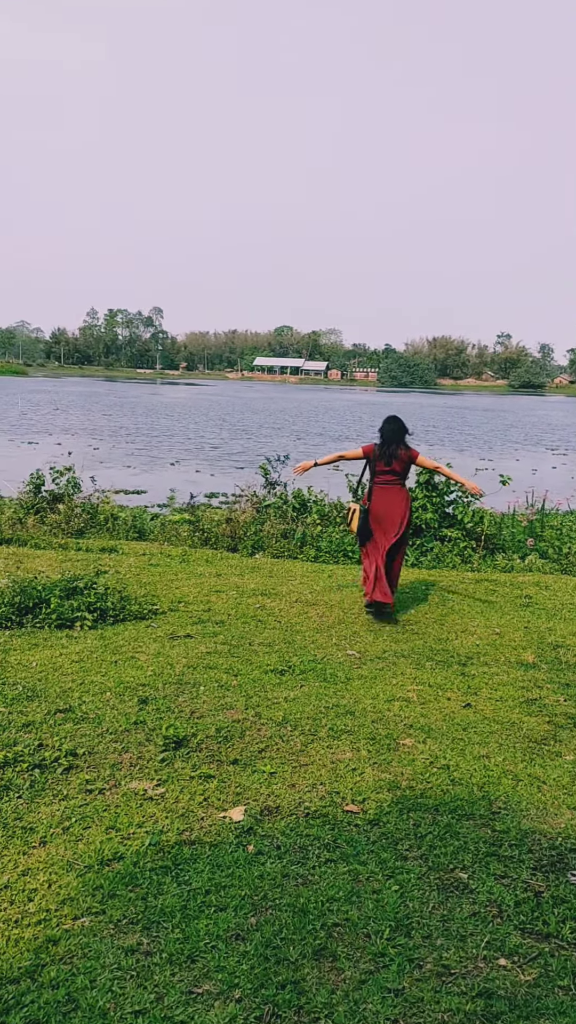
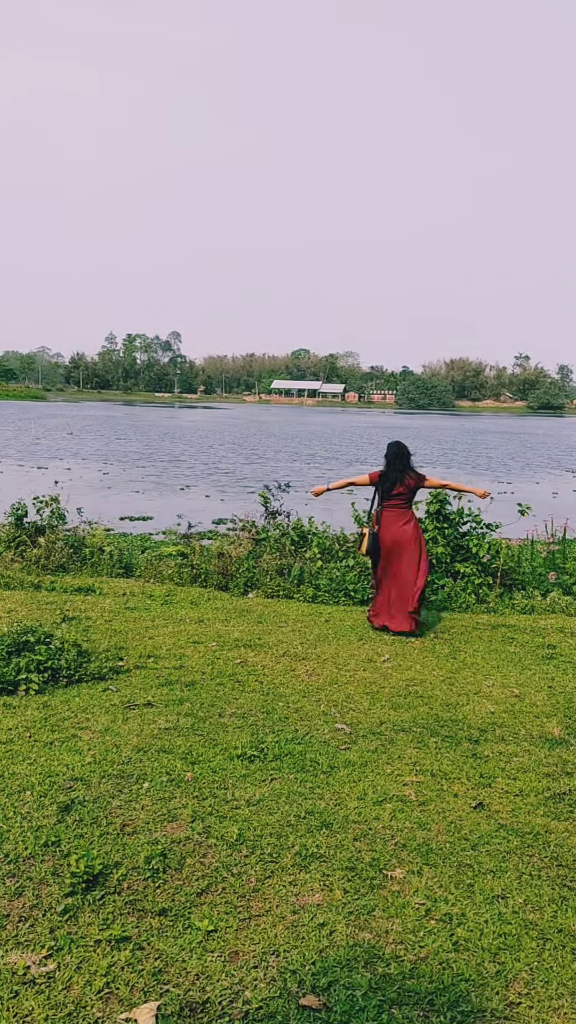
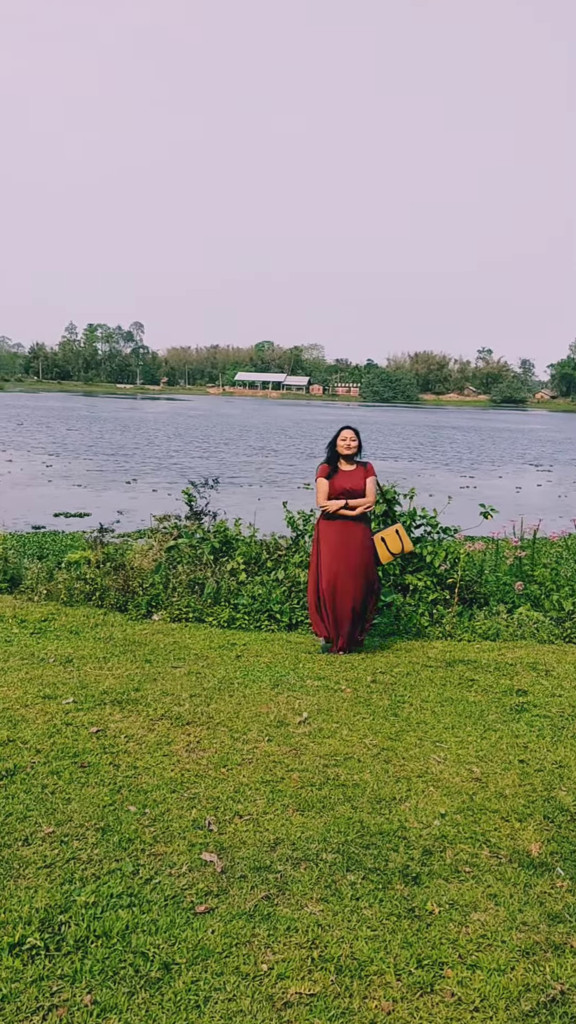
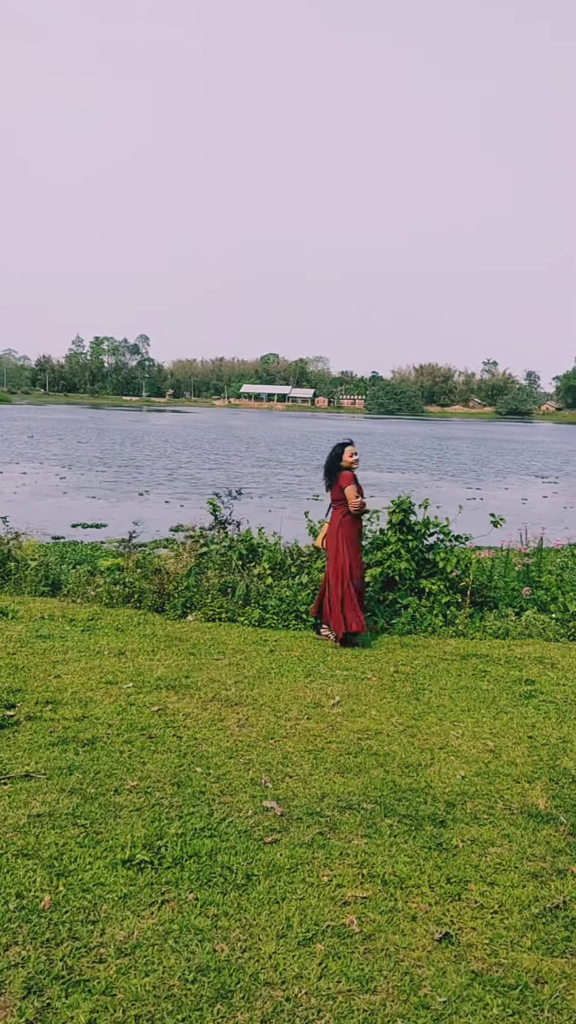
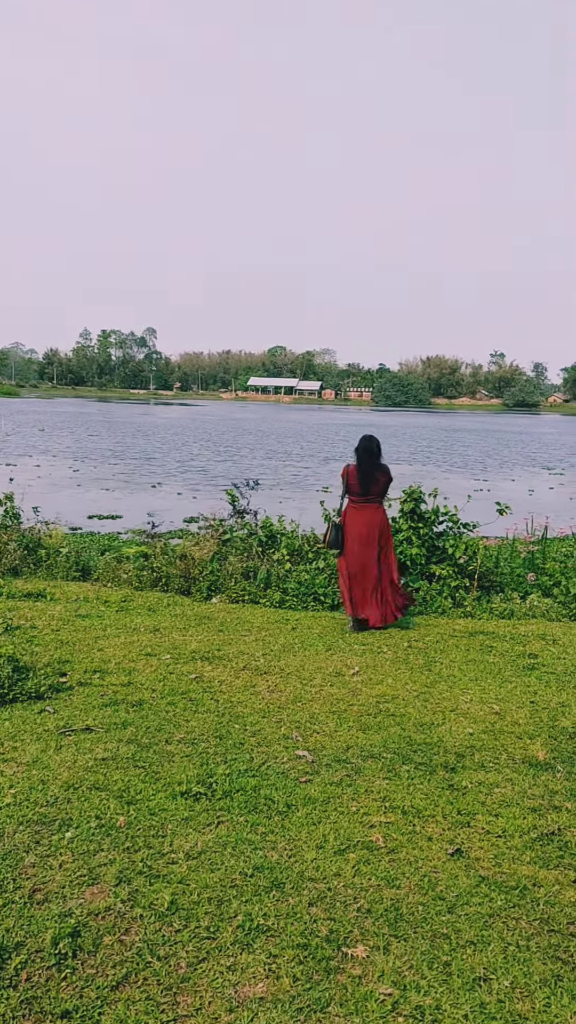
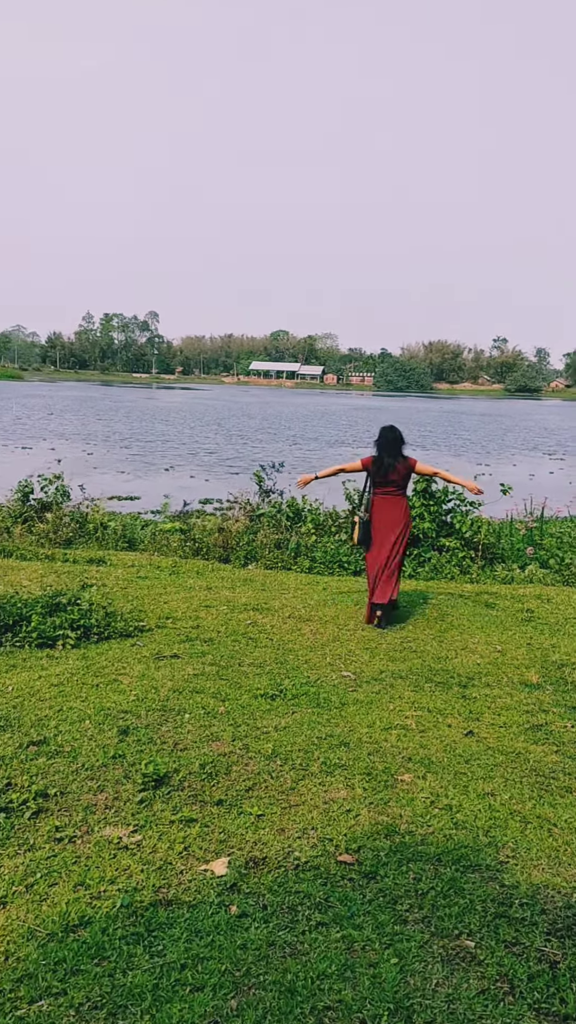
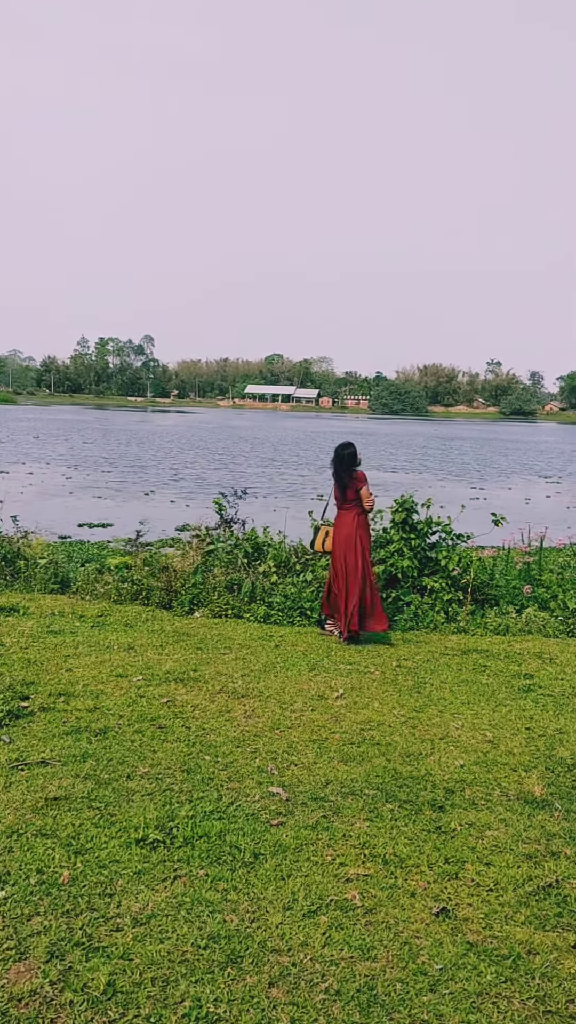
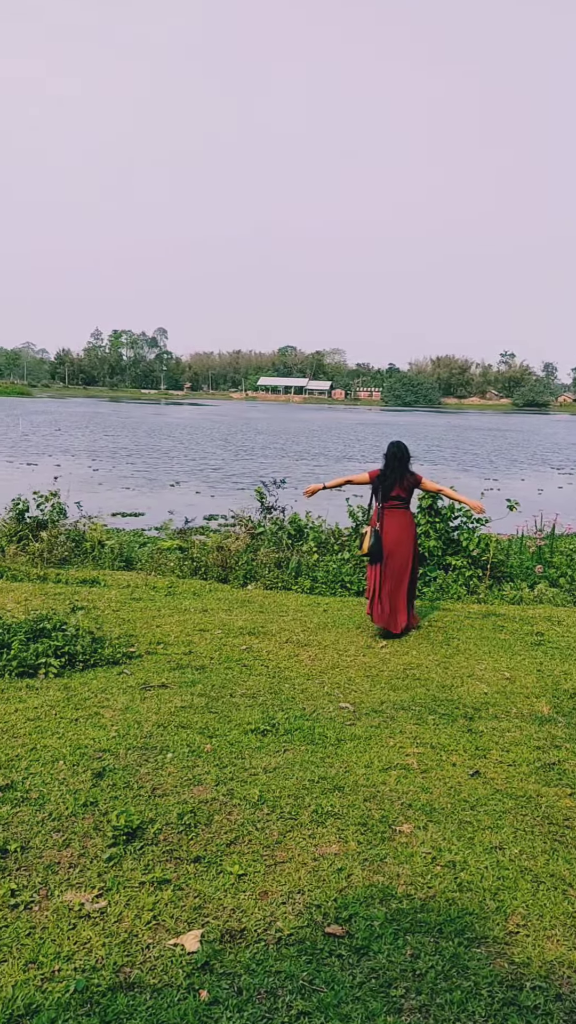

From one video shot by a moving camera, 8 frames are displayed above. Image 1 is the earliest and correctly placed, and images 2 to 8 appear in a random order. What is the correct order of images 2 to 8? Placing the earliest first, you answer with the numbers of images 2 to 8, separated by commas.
6, 8, 2, 5, 7, 4, 3
